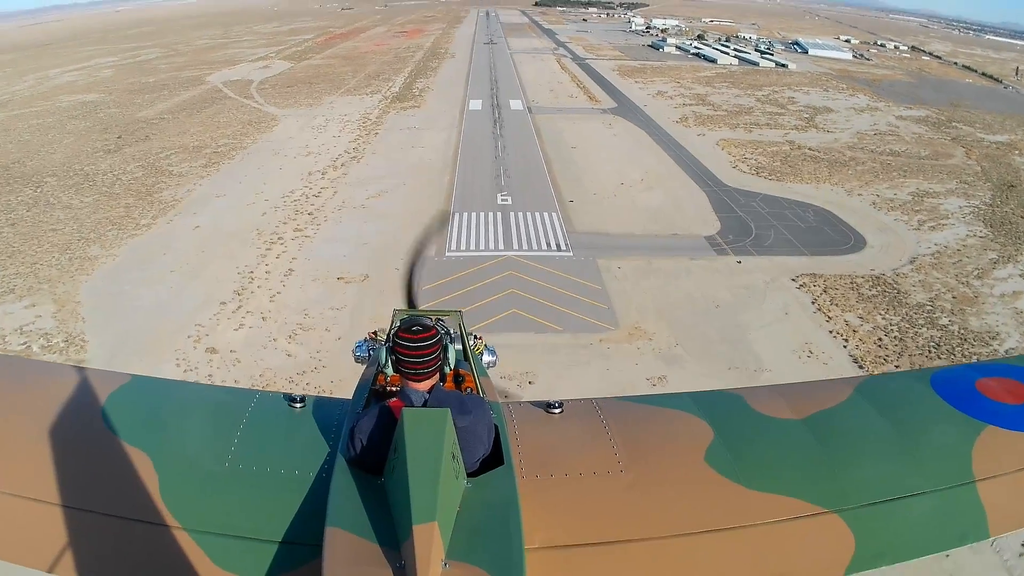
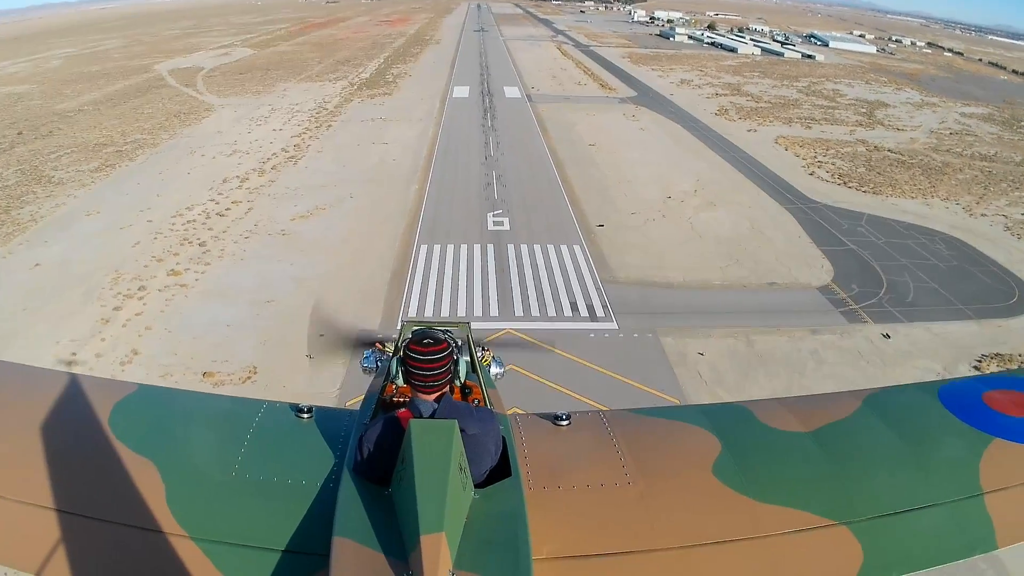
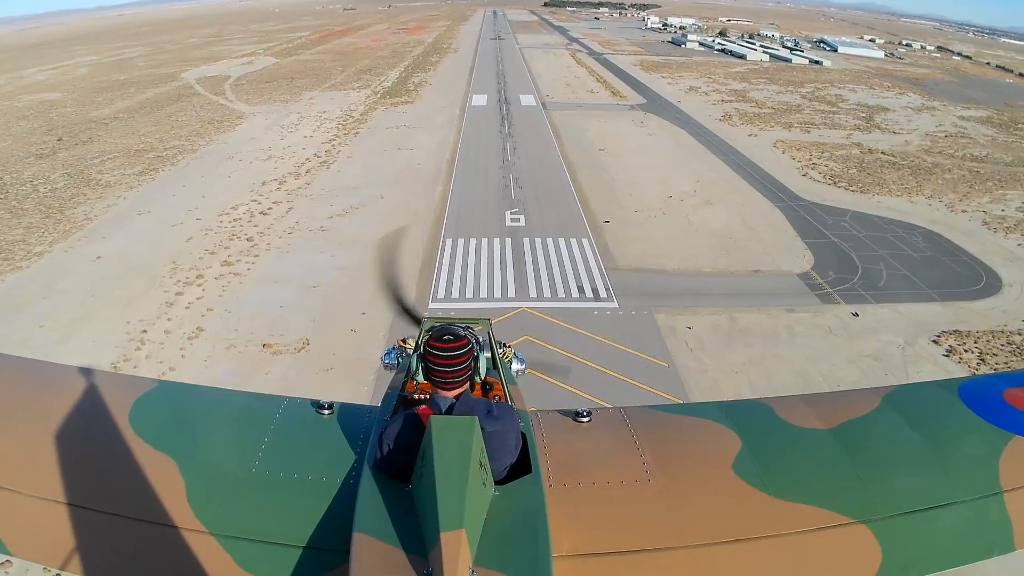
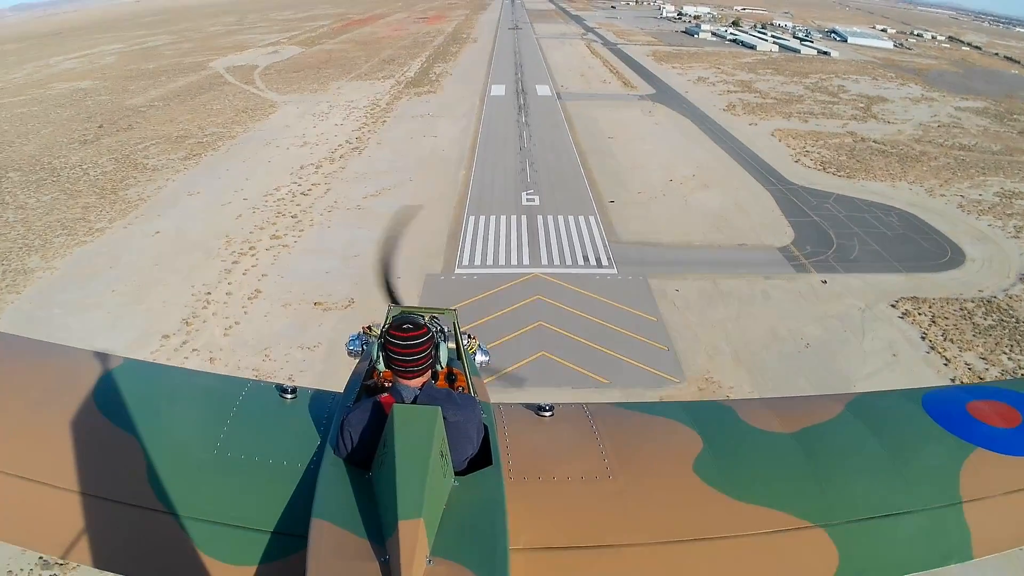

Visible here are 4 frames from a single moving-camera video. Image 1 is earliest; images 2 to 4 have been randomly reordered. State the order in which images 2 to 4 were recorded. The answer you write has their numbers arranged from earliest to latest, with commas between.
4, 3, 2
